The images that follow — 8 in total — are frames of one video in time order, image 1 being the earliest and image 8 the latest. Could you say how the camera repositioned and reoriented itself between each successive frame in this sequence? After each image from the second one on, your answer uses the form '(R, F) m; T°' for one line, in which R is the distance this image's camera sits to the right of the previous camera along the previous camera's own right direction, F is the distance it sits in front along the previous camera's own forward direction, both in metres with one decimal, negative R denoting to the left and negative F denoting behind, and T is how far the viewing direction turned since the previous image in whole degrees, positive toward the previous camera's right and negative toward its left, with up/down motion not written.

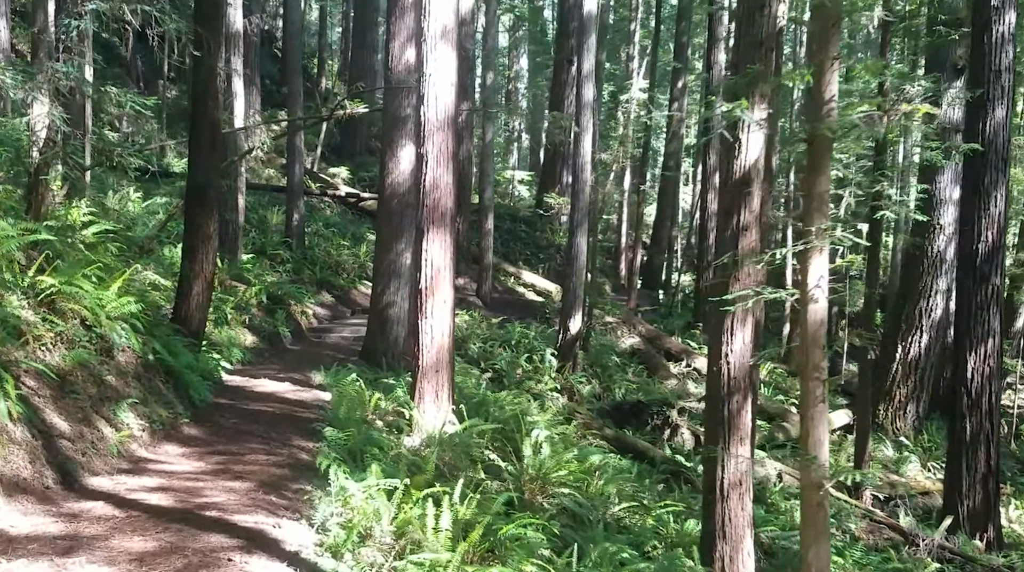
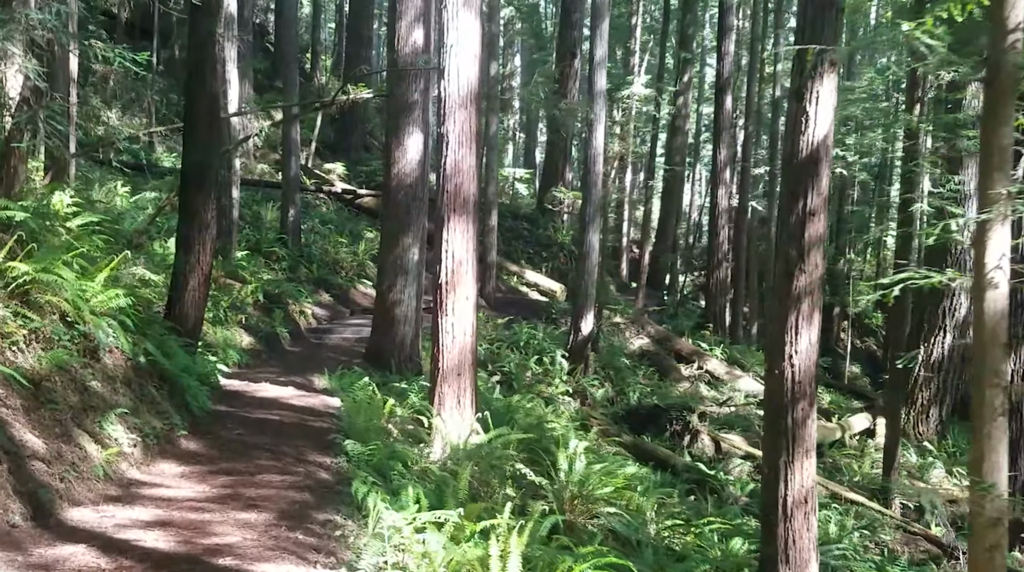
(-0.3, +1.0) m; +1°
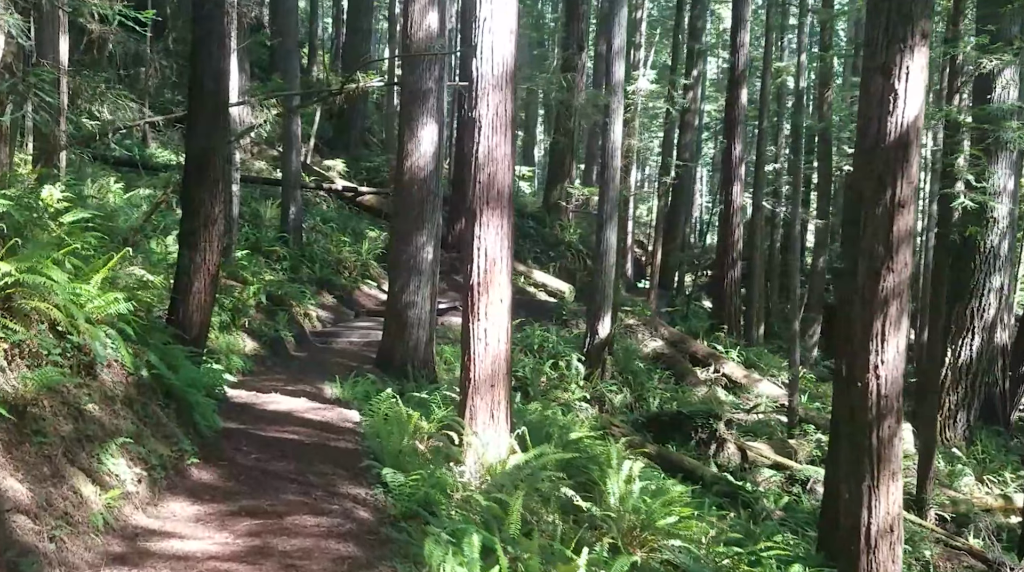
(-0.3, +0.9) m; 0°
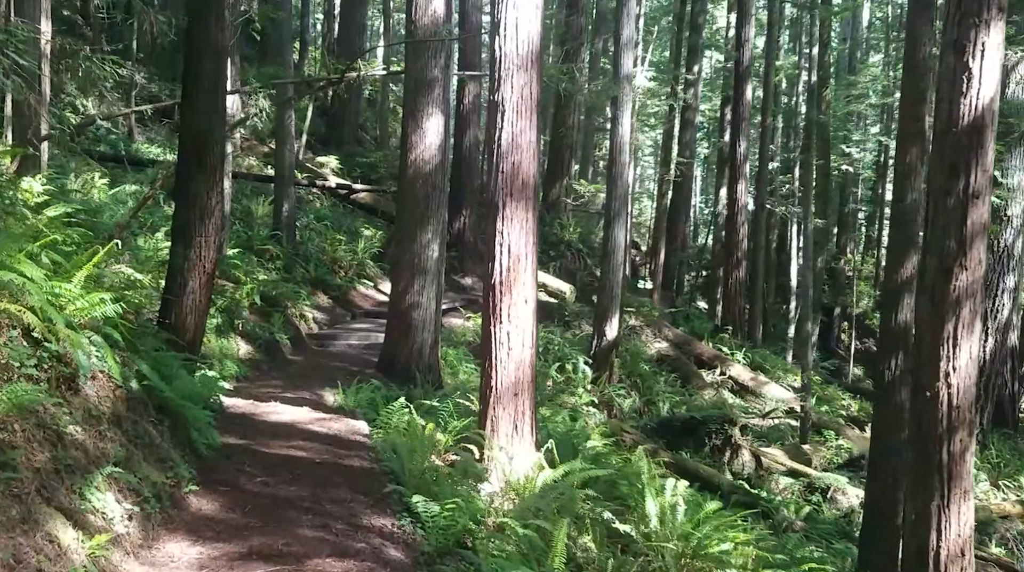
(-0.2, +0.7) m; +1°
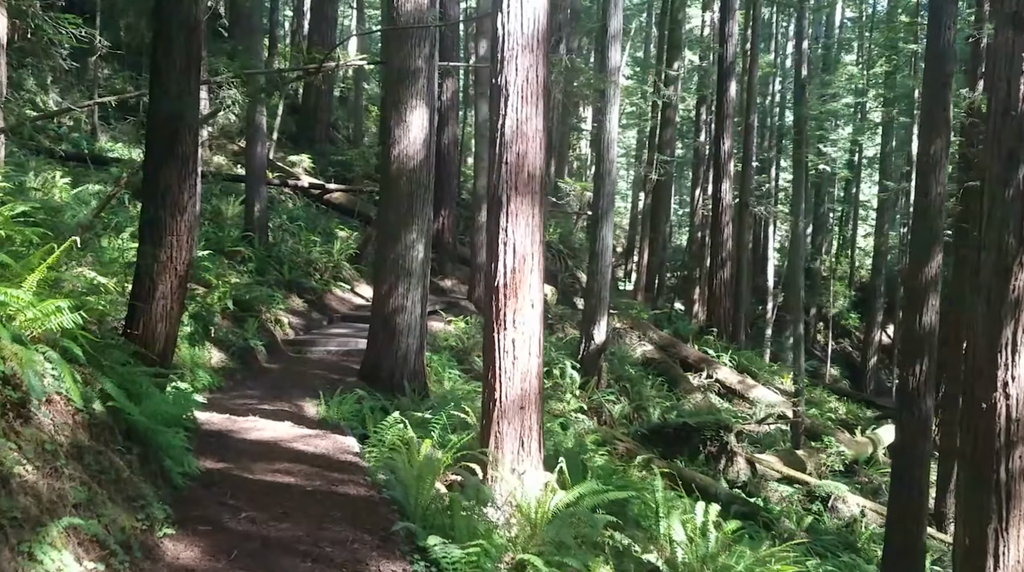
(-0.2, +0.7) m; +2°
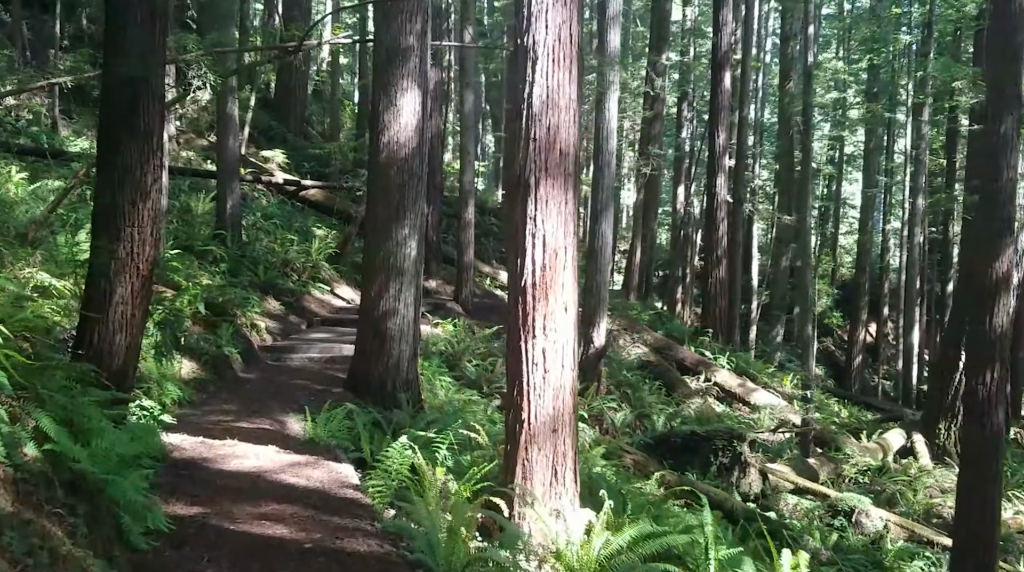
(-0.3, +1.1) m; +1°
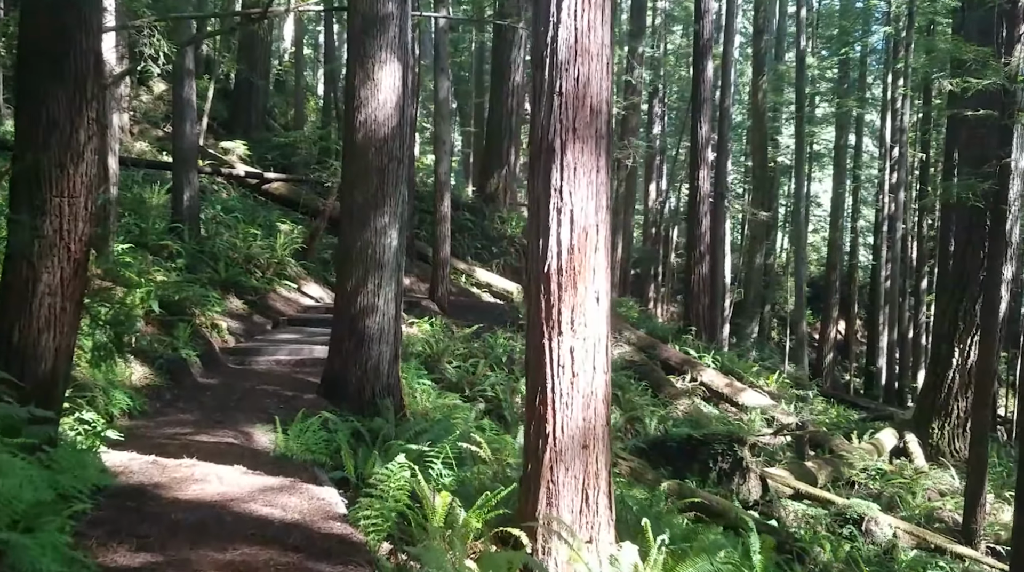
(-0.2, +1.0) m; +2°
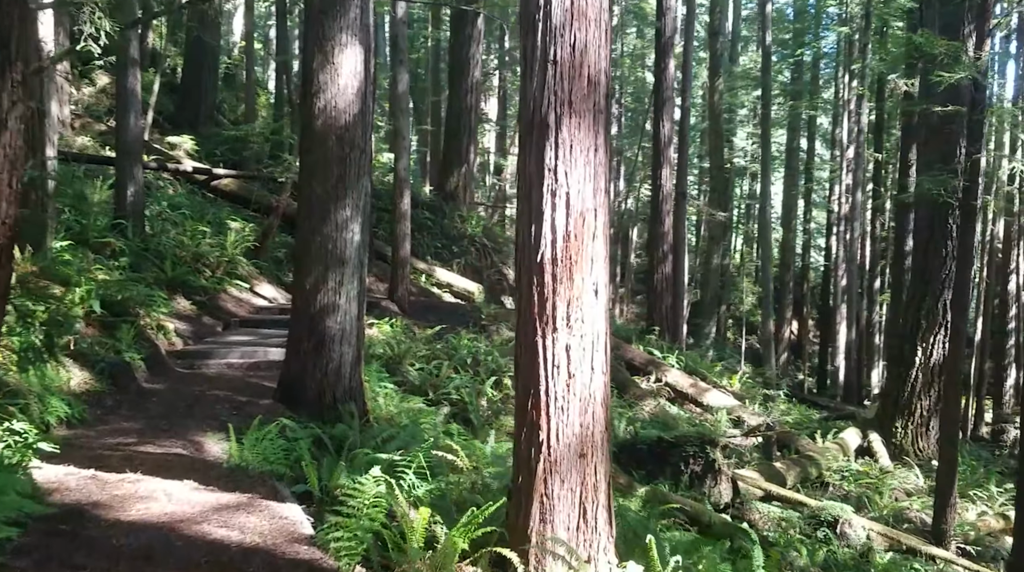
(-0.1, +0.5) m; +2°
